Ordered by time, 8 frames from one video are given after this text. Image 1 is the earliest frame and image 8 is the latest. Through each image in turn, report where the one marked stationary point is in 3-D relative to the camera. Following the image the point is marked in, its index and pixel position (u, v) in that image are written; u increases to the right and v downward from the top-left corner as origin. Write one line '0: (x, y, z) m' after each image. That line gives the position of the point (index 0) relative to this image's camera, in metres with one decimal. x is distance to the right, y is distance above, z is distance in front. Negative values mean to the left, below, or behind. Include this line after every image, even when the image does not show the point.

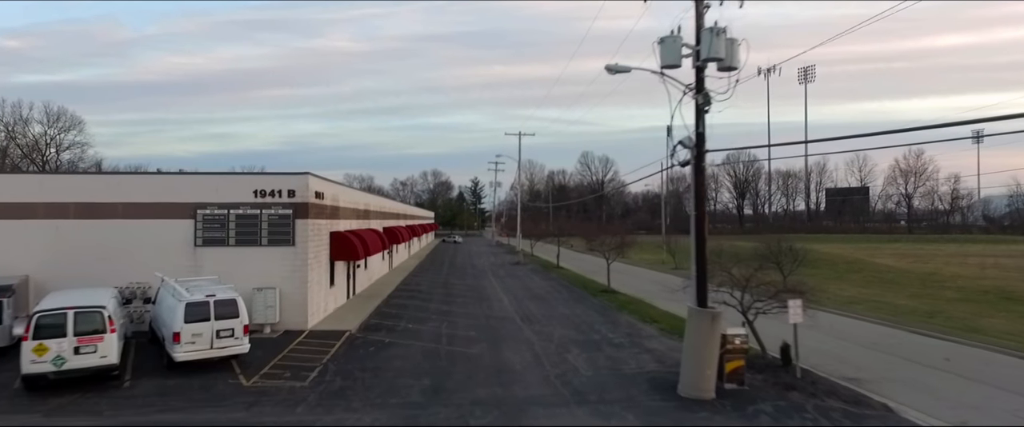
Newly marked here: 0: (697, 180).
0: (+3.4, +0.7, +11.5) m
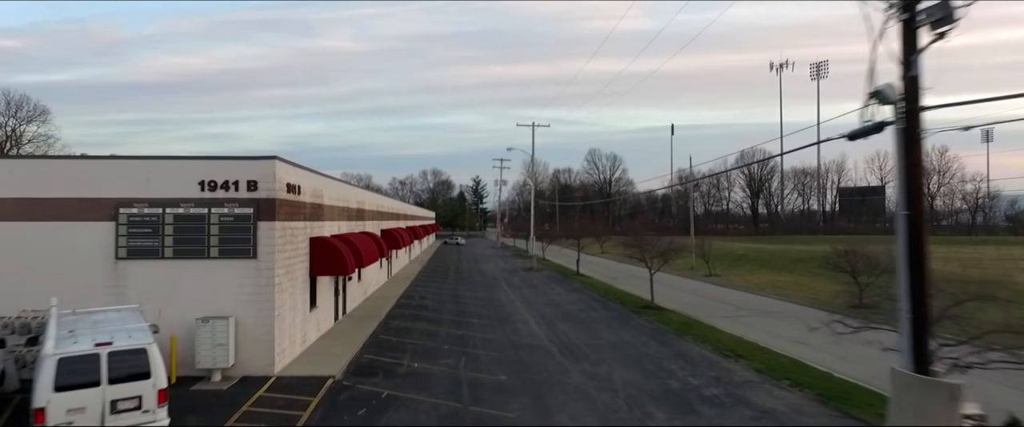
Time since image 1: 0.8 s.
0: (+4.2, +0.7, +7.0) m
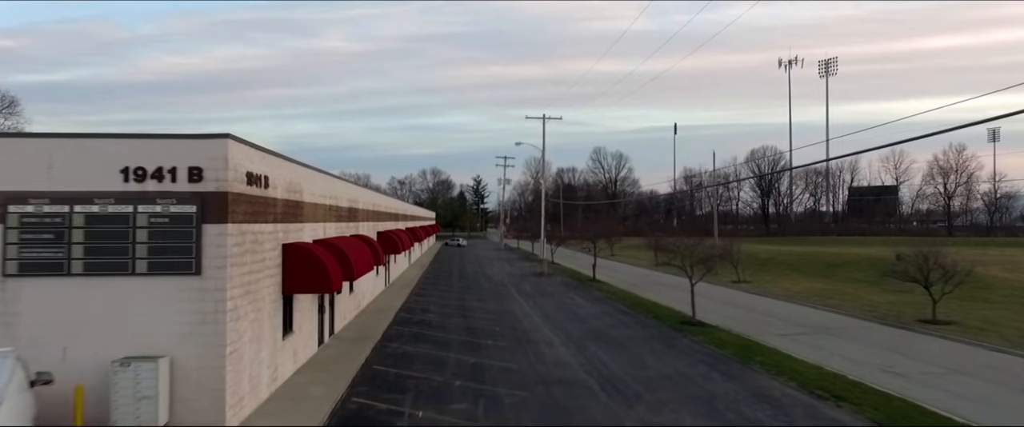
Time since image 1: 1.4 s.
0: (+4.7, +0.7, +3.8) m
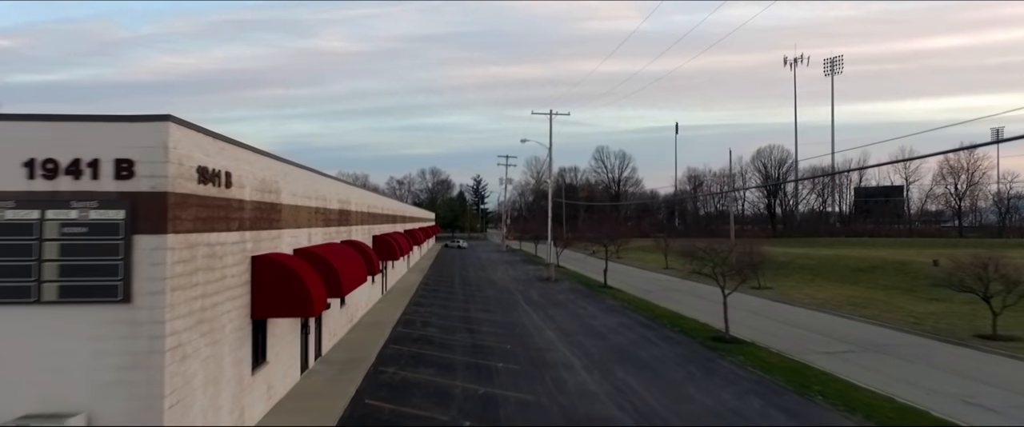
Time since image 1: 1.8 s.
0: (+5.0, +0.6, +1.8) m
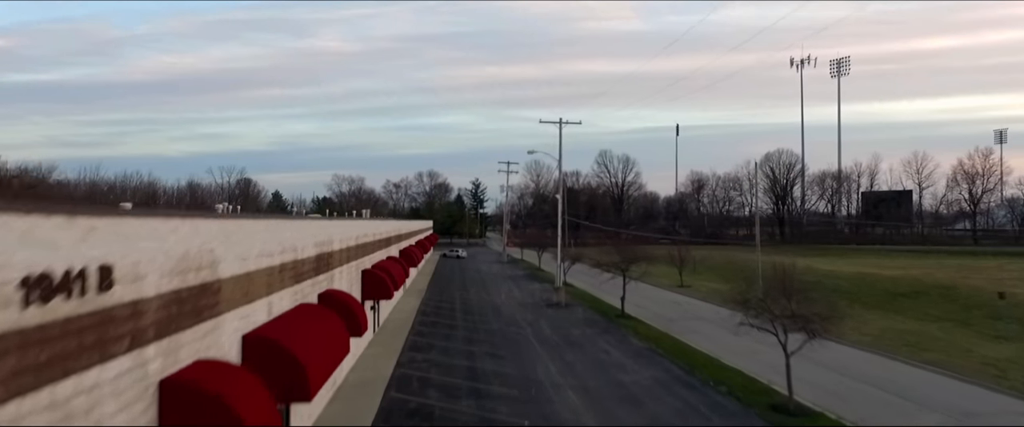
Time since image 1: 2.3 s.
0: (+5.5, -0.3, -1.3) m
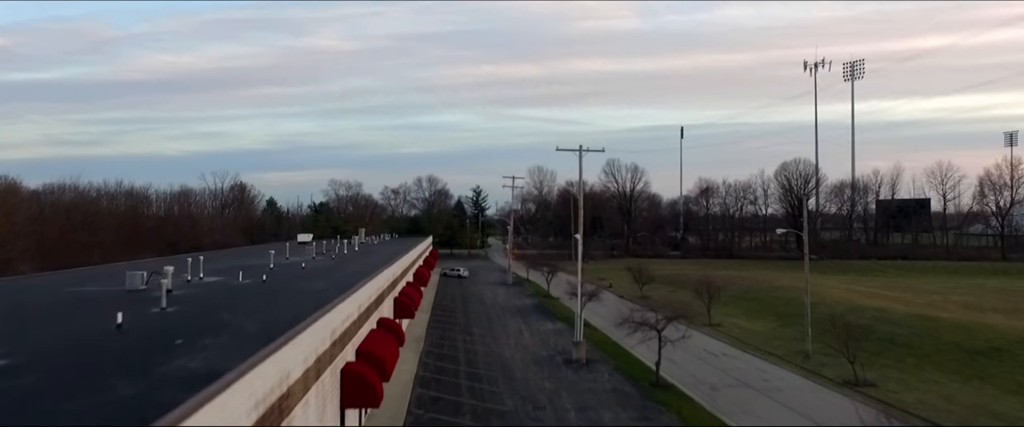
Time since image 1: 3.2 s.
0: (+6.0, -2.1, -5.6) m
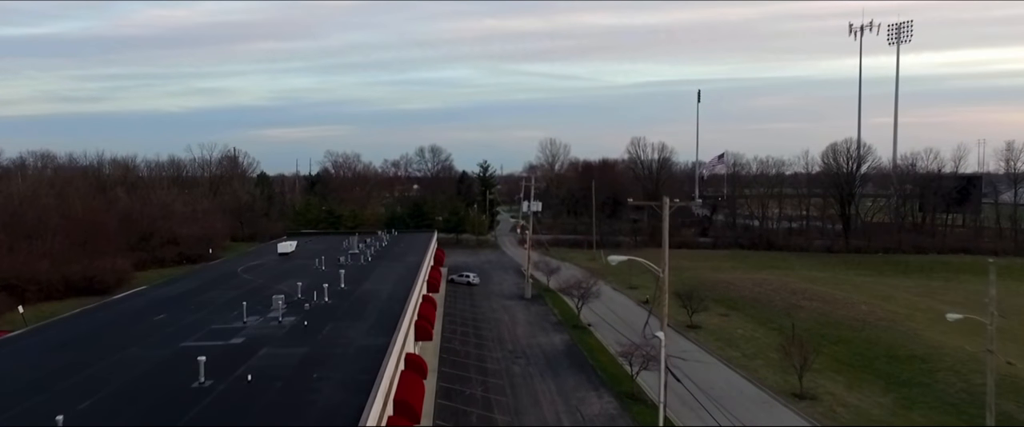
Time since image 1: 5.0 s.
0: (+7.3, -6.7, -14.8) m
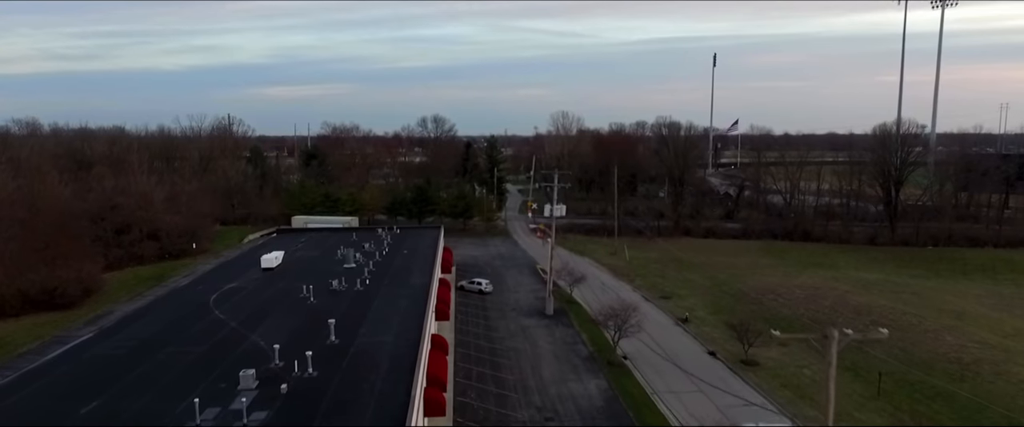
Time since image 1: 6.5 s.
0: (+8.4, -11.2, -21.3) m
